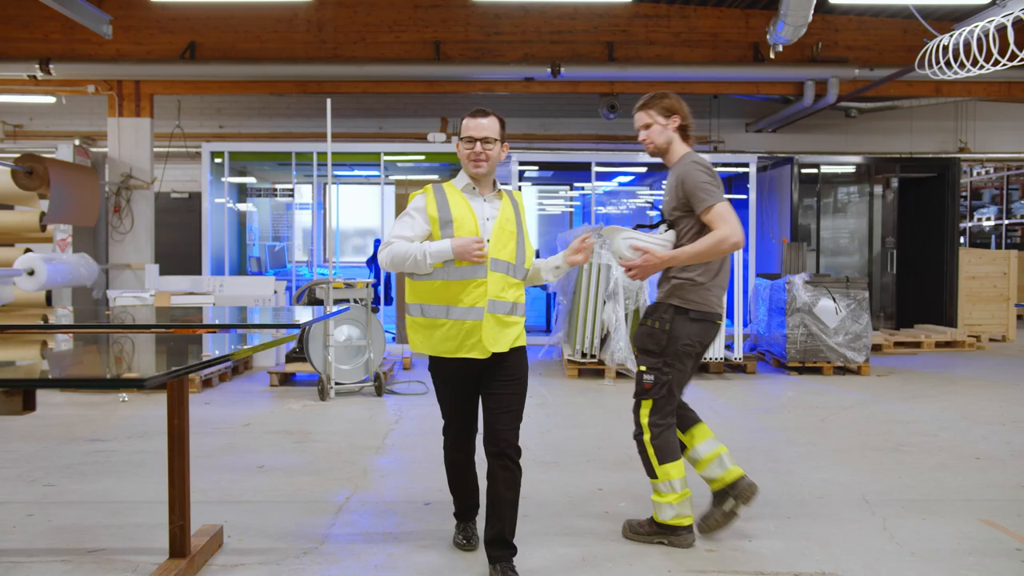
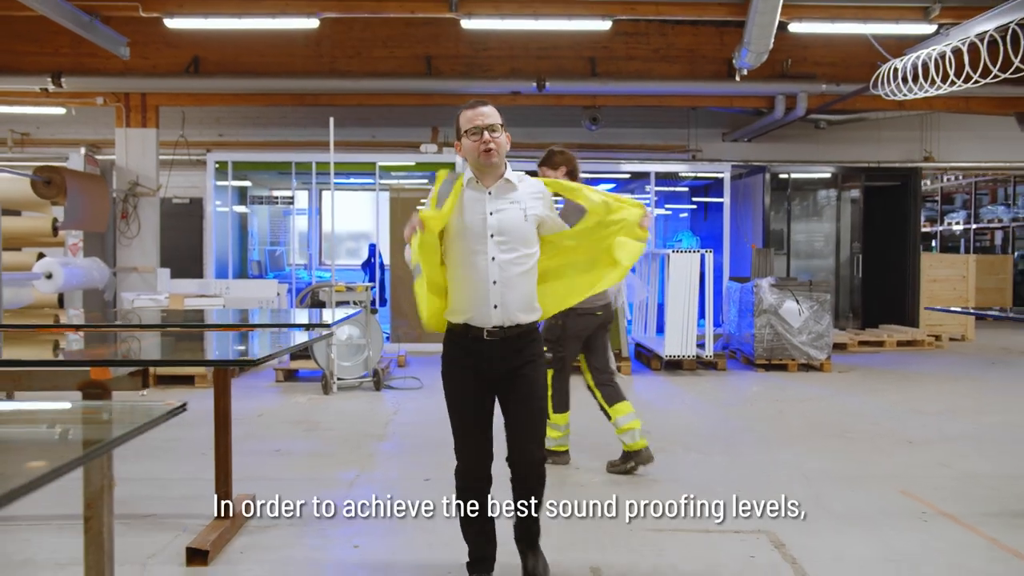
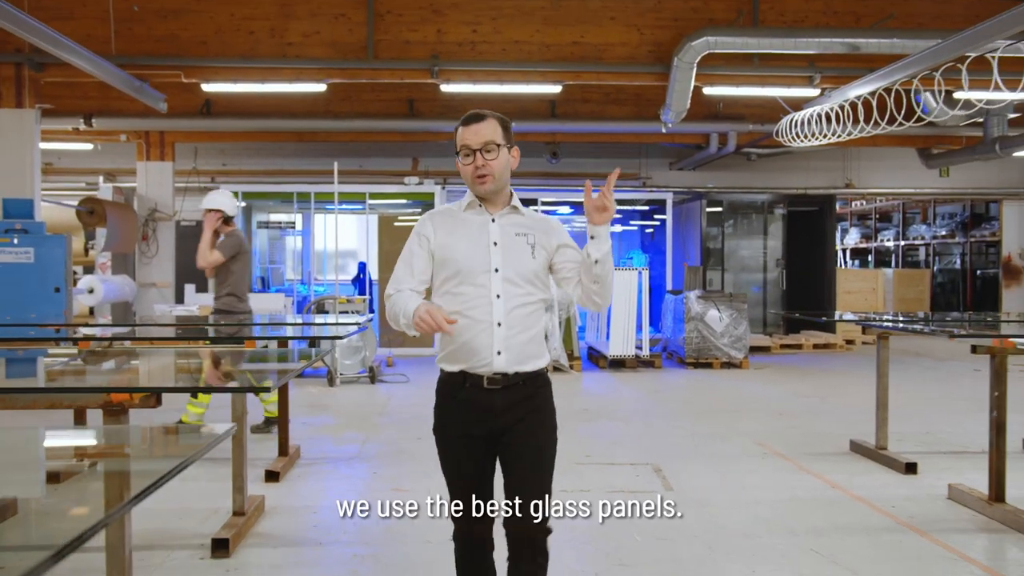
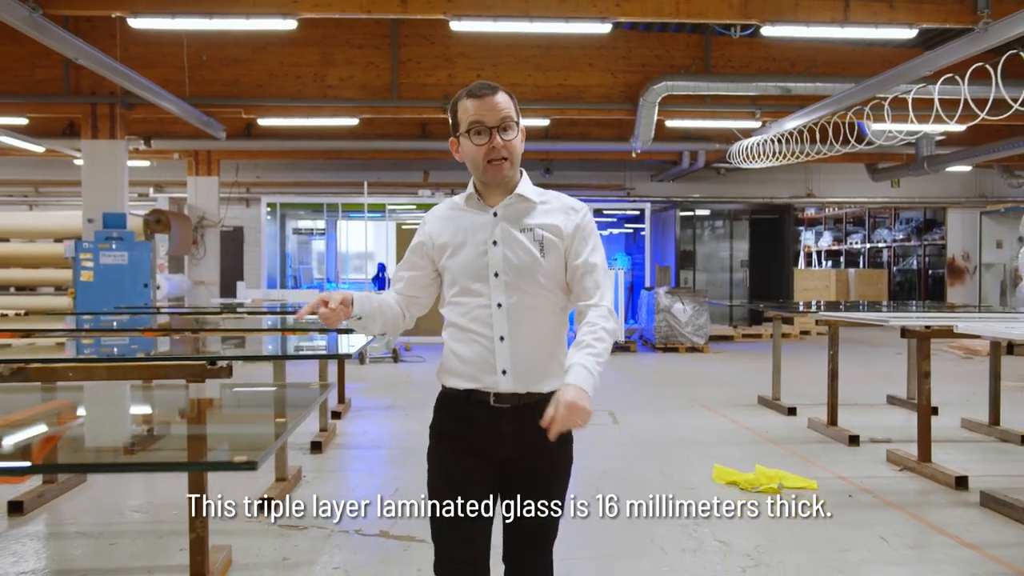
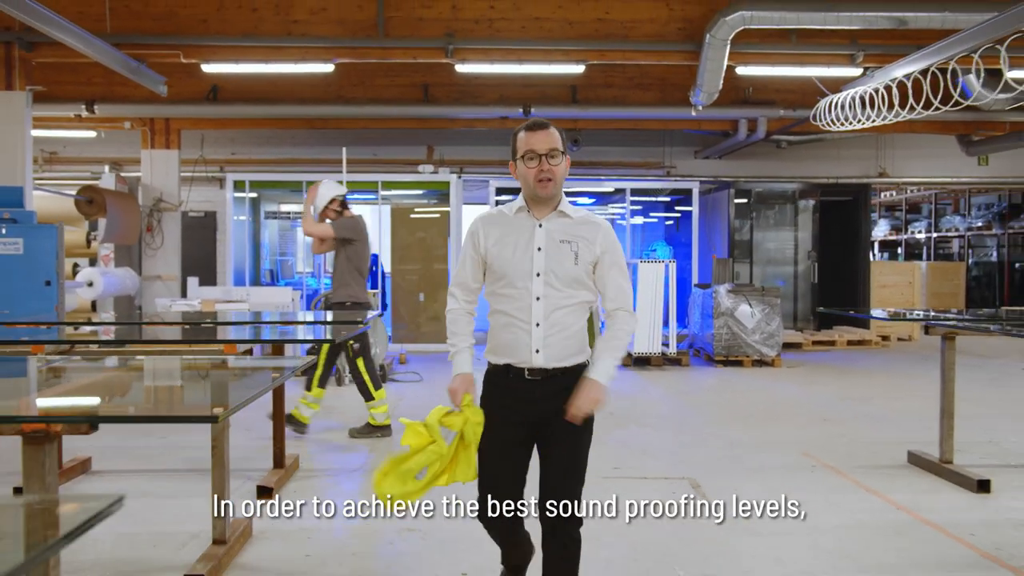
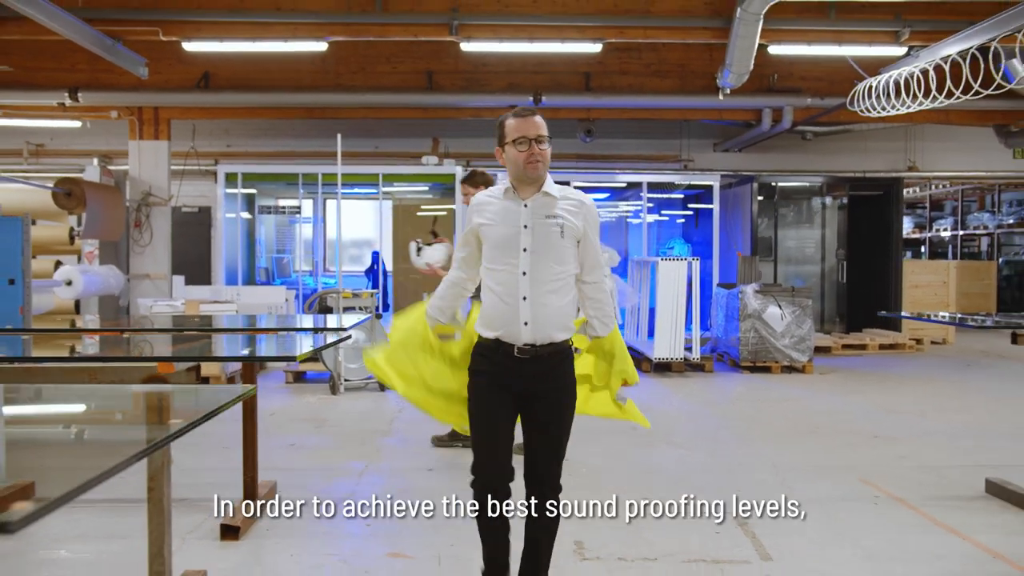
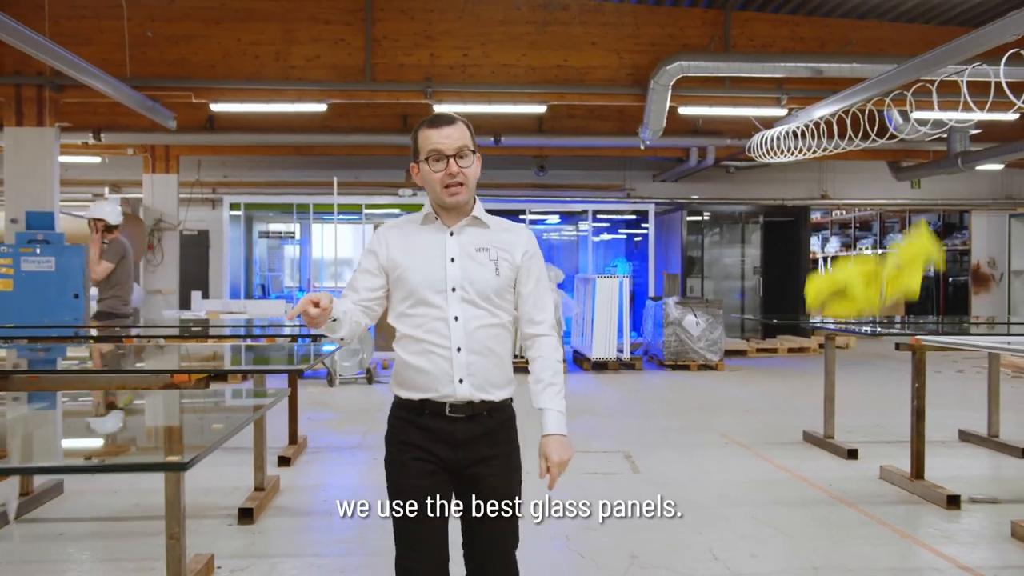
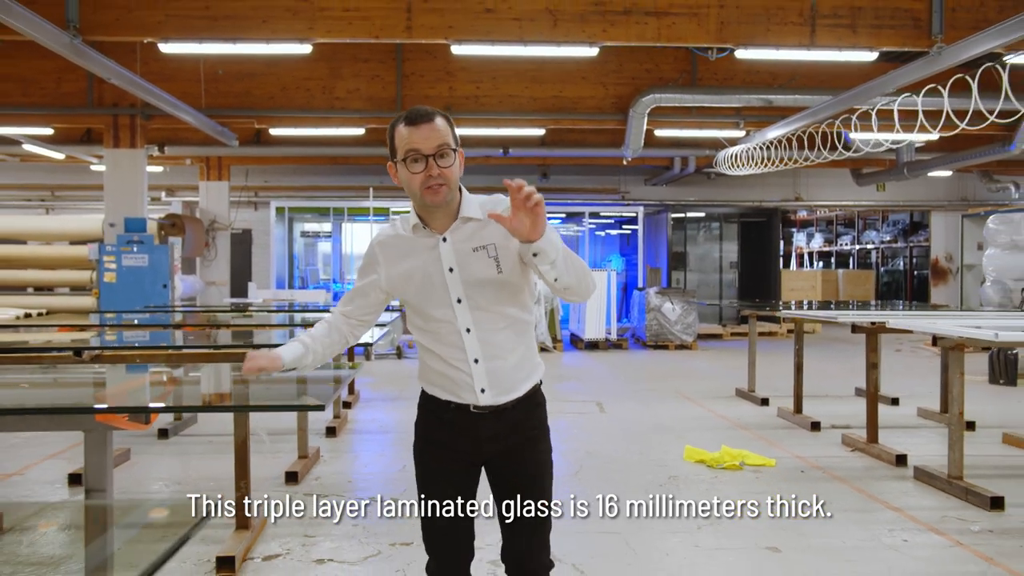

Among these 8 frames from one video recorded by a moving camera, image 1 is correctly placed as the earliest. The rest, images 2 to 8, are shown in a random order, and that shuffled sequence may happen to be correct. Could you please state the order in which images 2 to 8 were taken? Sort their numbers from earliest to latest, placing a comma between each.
2, 6, 5, 3, 7, 4, 8
